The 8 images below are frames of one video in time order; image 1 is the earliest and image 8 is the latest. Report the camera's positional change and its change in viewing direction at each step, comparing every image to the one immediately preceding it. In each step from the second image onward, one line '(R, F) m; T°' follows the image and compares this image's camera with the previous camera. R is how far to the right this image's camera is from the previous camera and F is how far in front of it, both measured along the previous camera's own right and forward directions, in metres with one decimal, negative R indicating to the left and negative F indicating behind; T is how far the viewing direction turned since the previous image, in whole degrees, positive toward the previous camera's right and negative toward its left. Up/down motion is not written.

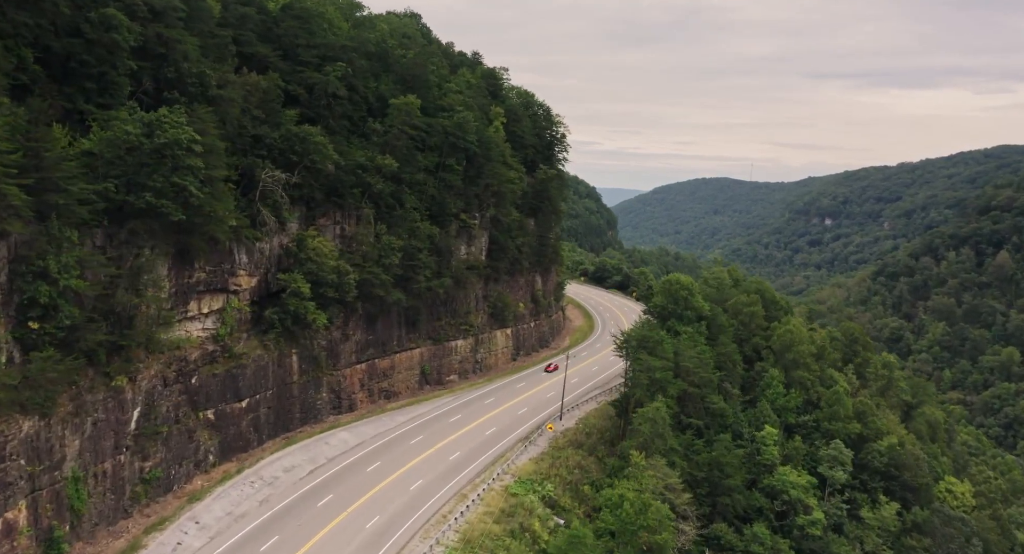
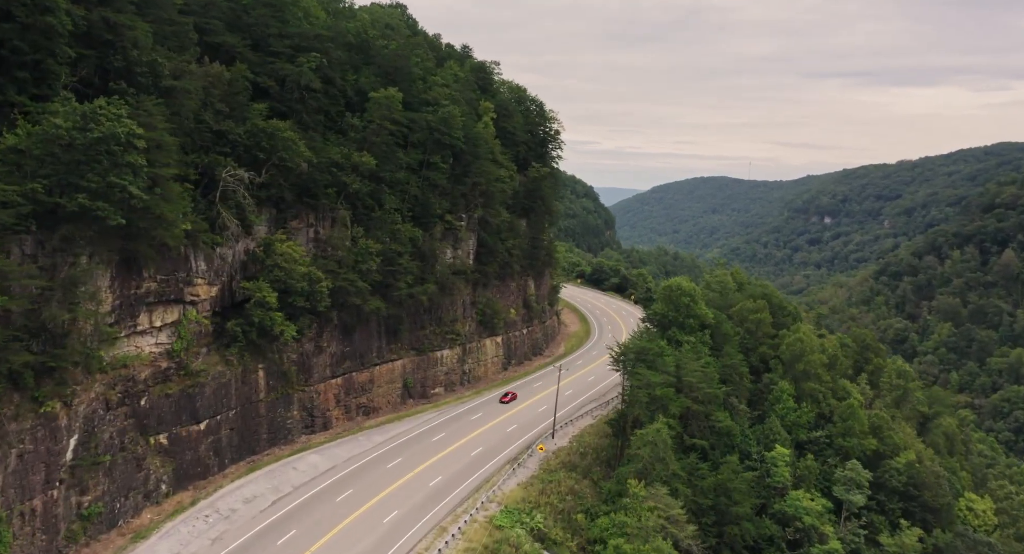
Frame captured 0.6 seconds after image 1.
(+0.7, +3.9) m; 0°
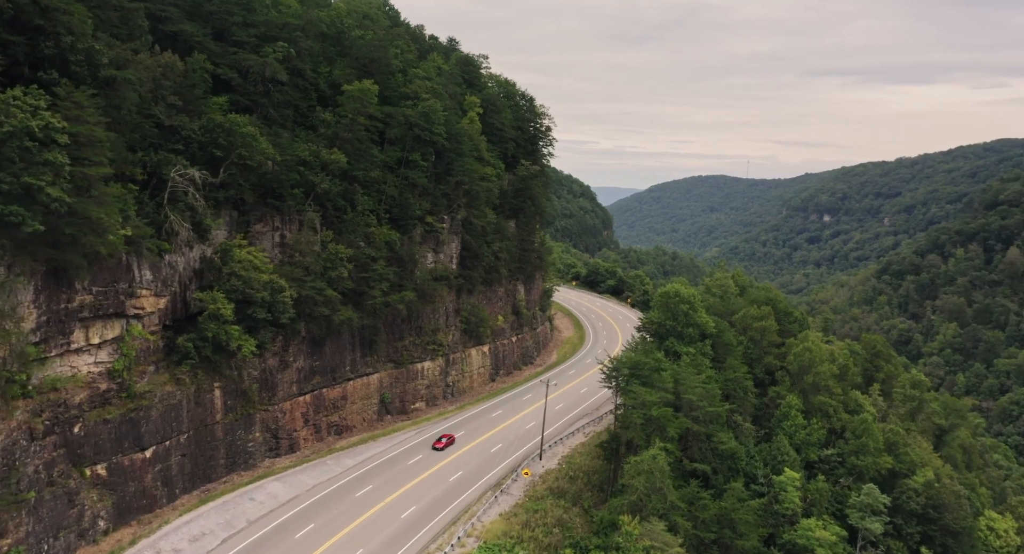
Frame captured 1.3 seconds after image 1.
(+0.9, +3.9) m; 0°
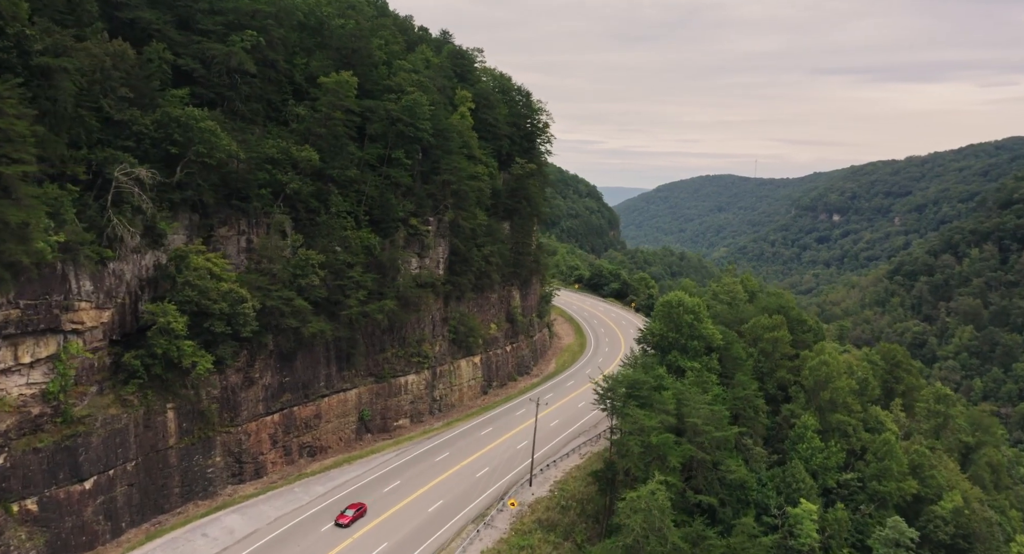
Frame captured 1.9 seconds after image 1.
(+1.1, +3.8) m; -1°
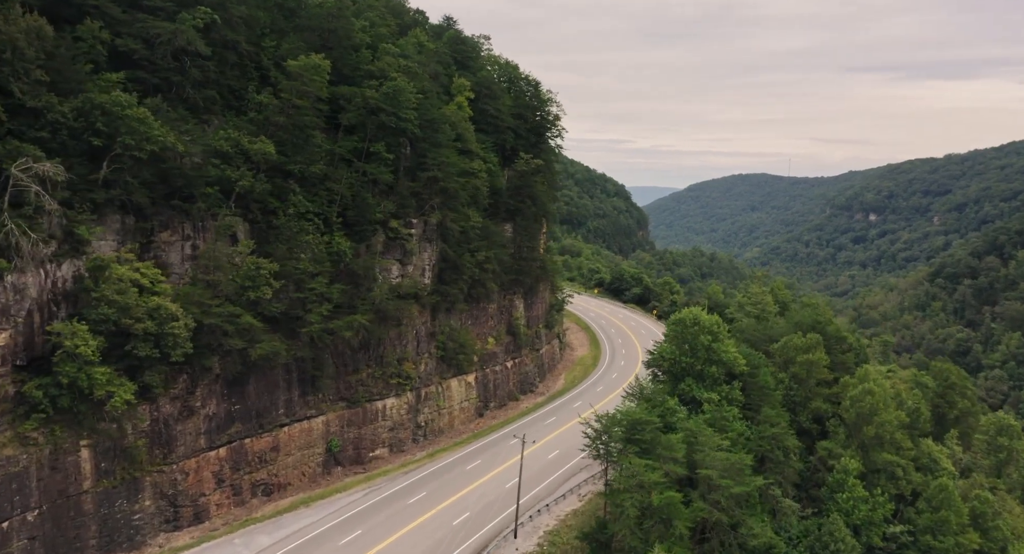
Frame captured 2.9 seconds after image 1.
(+2.0, +6.0) m; -2°
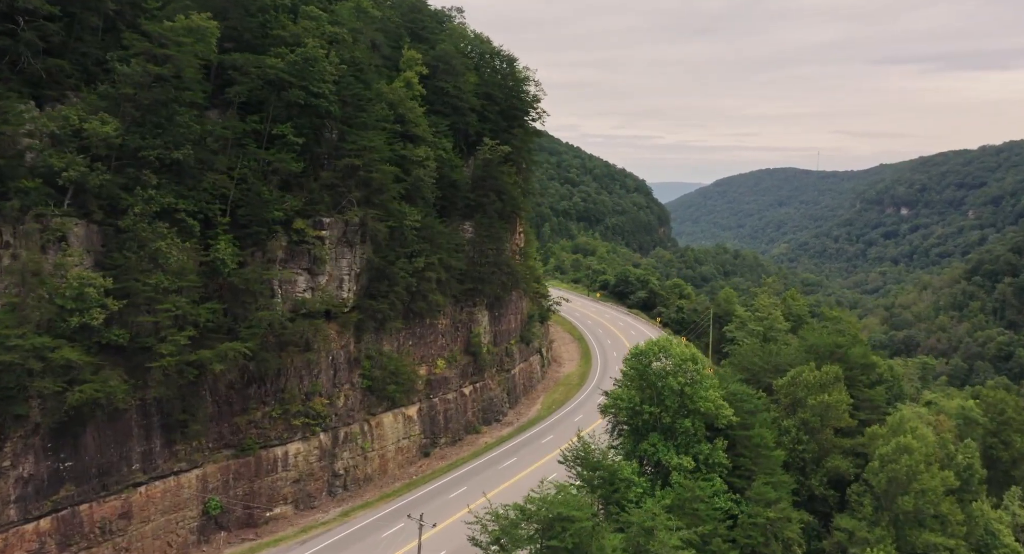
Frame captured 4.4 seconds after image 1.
(+4.0, +8.8) m; -2°
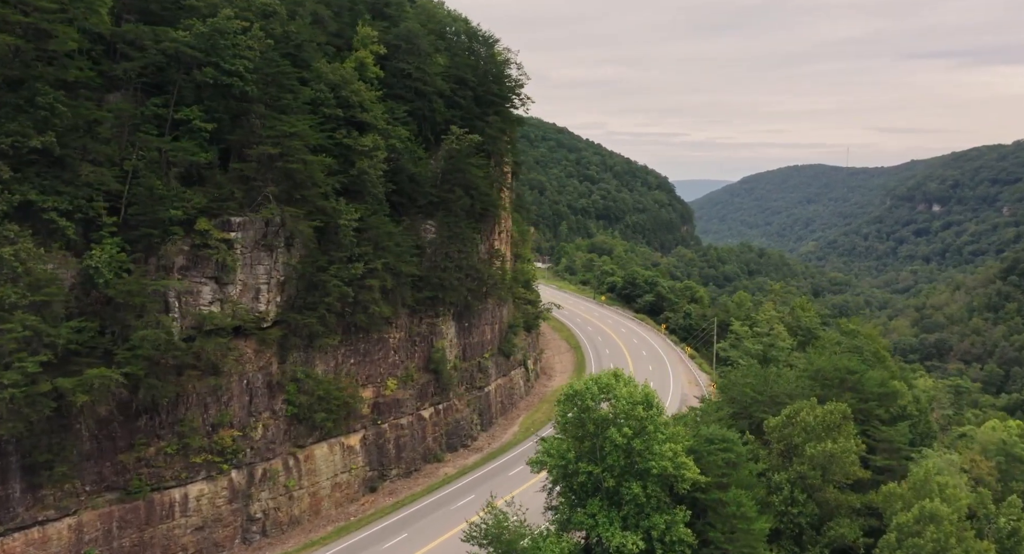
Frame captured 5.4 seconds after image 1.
(+3.1, +5.7) m; -2°
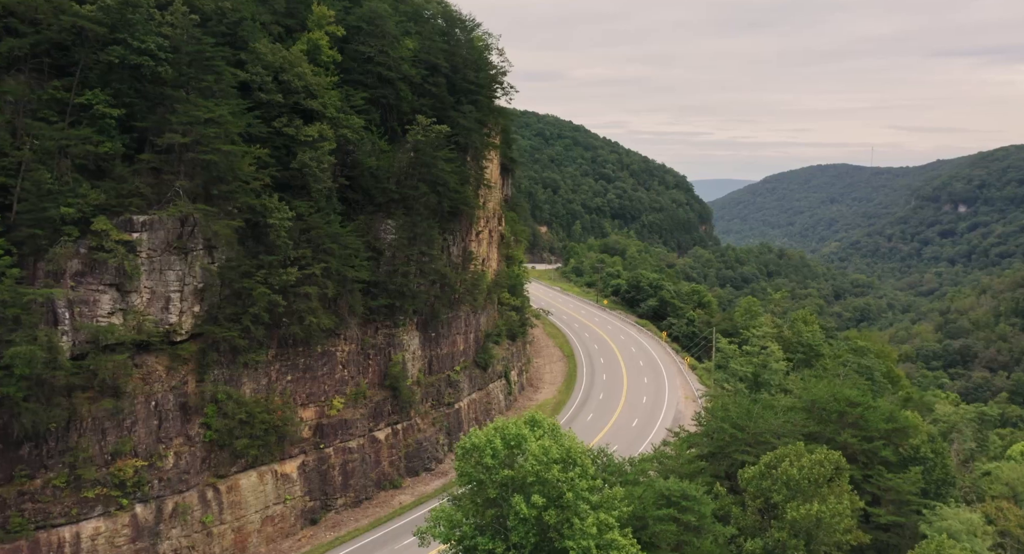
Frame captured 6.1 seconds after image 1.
(+2.5, +4.1) m; -1°
